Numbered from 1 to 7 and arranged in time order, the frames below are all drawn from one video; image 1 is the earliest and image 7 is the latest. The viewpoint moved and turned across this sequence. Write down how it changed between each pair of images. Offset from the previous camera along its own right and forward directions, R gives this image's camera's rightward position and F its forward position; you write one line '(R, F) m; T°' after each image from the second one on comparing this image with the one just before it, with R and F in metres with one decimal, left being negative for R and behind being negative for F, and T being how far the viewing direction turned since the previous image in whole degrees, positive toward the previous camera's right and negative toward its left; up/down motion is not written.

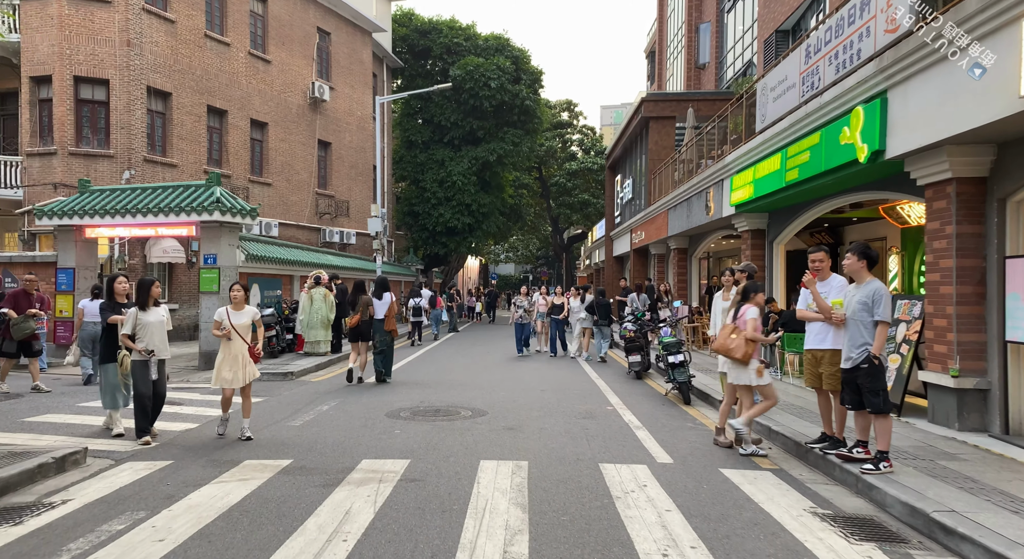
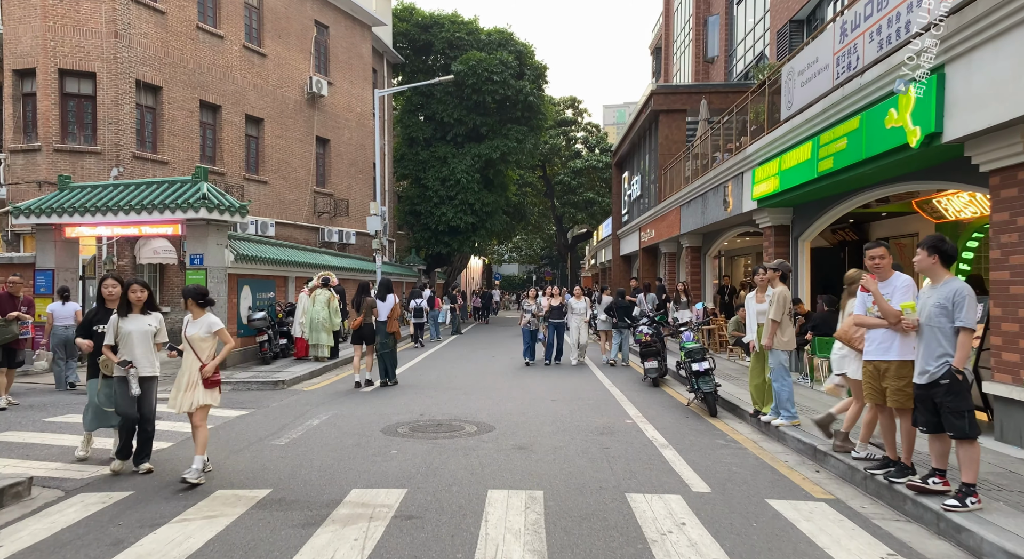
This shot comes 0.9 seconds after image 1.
(-0.1, +0.9) m; 0°
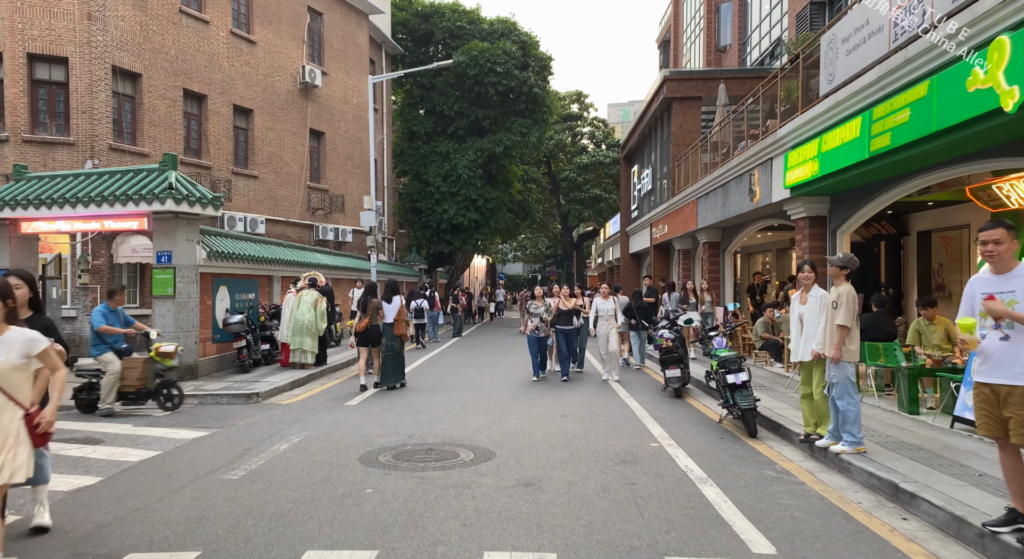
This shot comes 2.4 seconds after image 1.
(0.0, +1.4) m; 0°
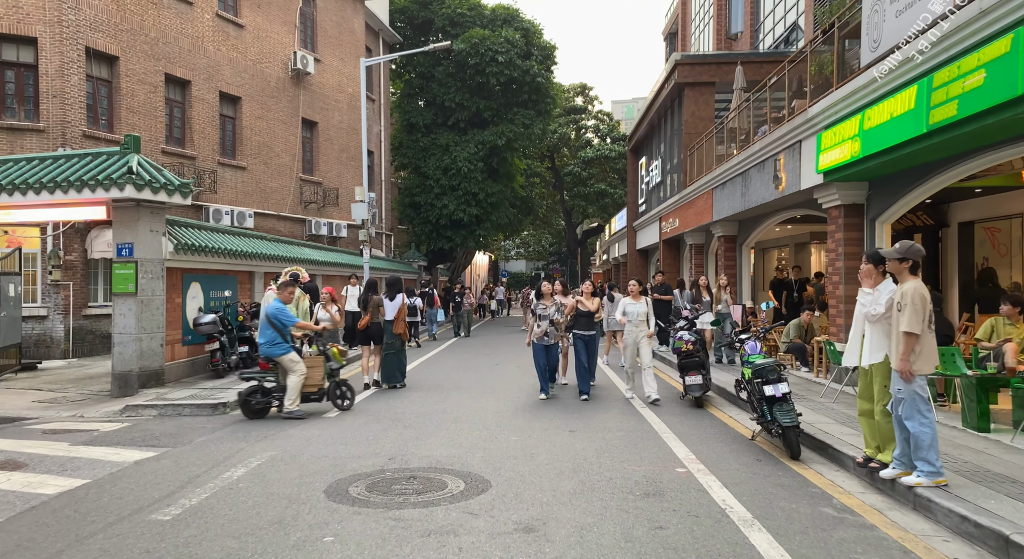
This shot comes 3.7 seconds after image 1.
(0.0, +1.2) m; 0°
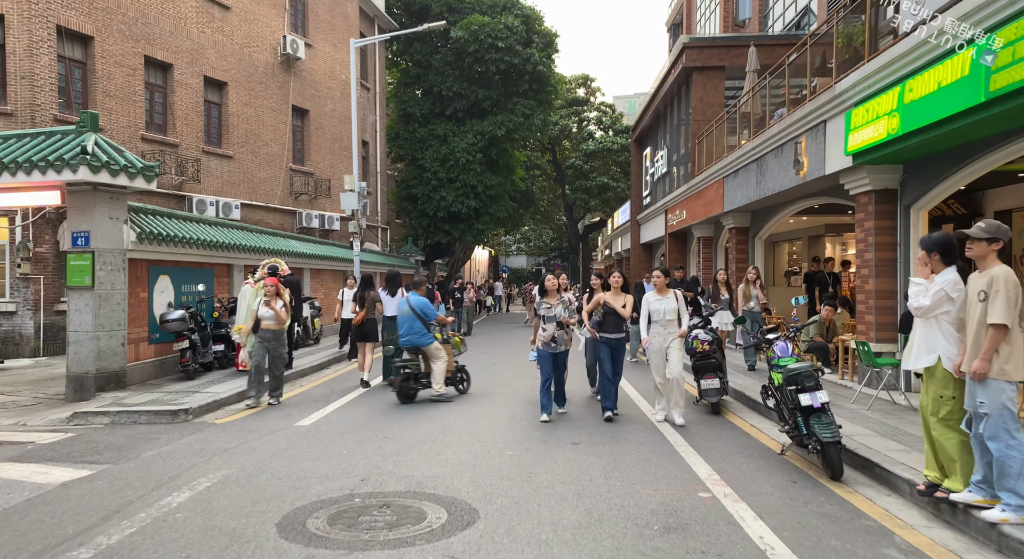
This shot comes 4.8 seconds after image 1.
(+0.1, +1.0) m; 0°
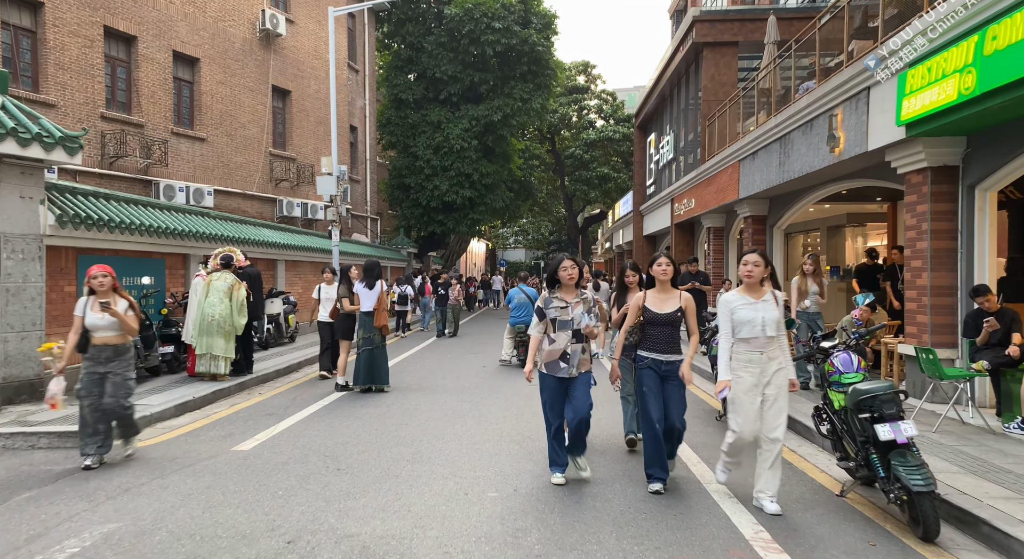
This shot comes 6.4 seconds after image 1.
(+0.1, +1.5) m; 0°
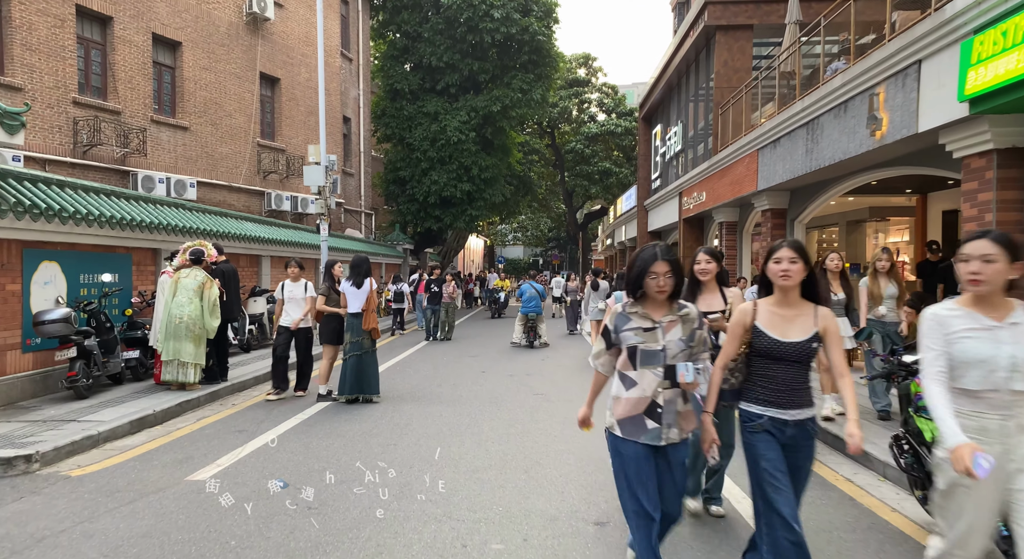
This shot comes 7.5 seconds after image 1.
(-0.1, +1.1) m; 0°
